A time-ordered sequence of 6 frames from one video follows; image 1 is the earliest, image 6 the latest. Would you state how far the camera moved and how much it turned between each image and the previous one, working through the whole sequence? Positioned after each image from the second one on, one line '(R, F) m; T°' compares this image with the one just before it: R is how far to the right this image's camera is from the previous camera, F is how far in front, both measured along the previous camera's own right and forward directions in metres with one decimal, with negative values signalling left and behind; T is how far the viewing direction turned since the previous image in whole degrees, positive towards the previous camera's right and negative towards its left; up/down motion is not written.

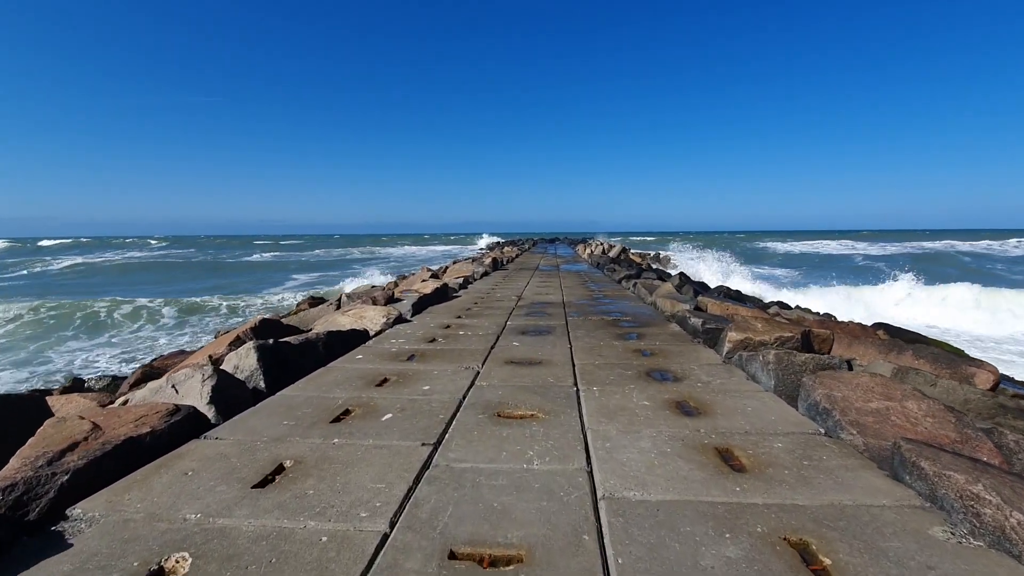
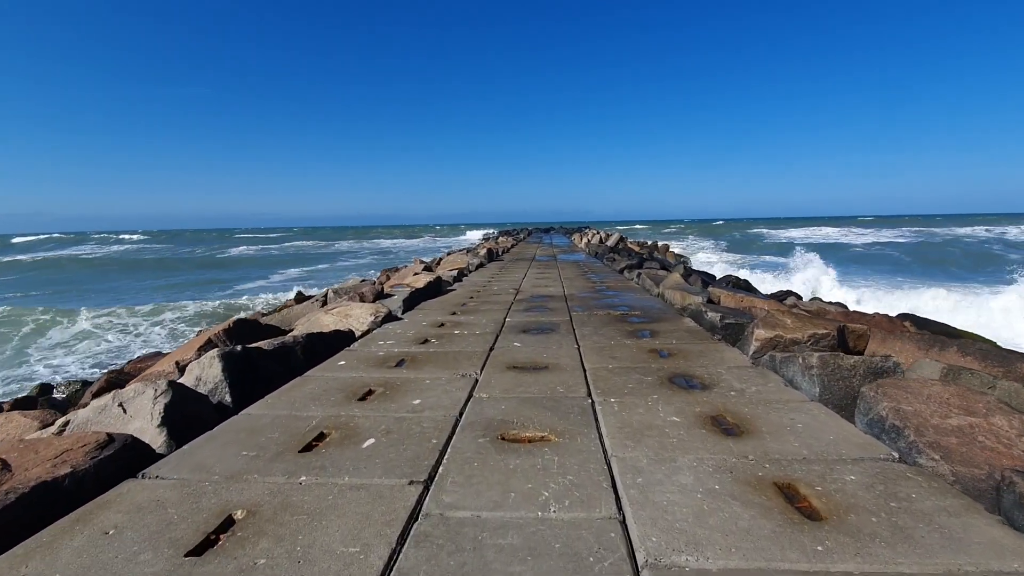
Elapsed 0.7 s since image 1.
(0.0, +0.5) m; +1°
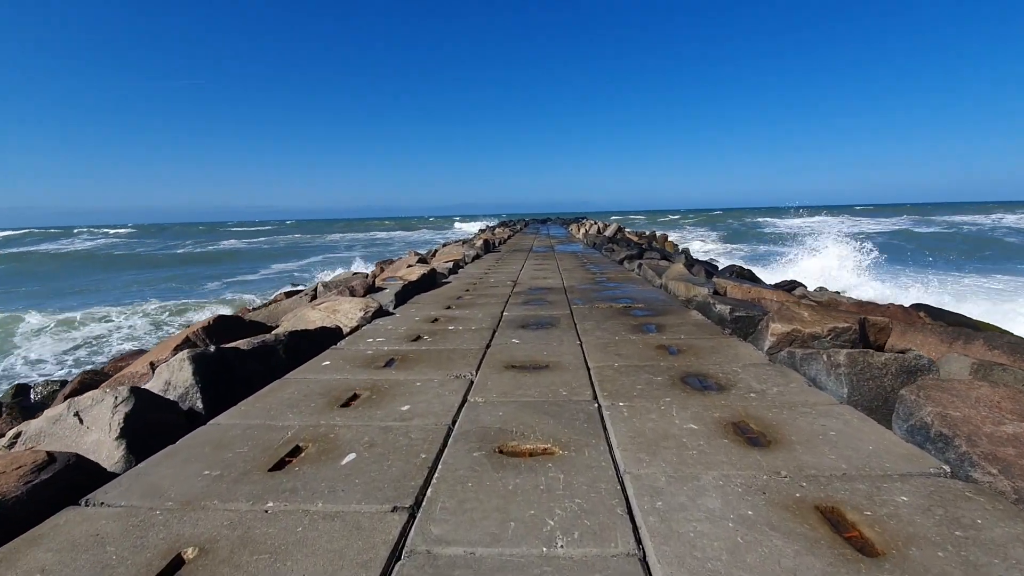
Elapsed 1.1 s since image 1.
(0.0, +0.3) m; 0°
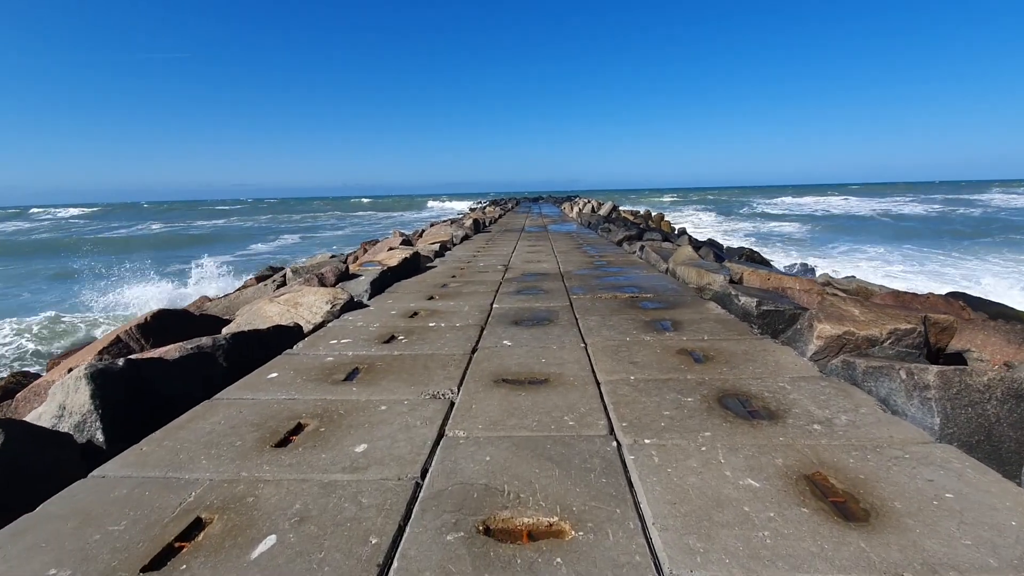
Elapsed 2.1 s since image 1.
(0.0, +0.7) m; +1°
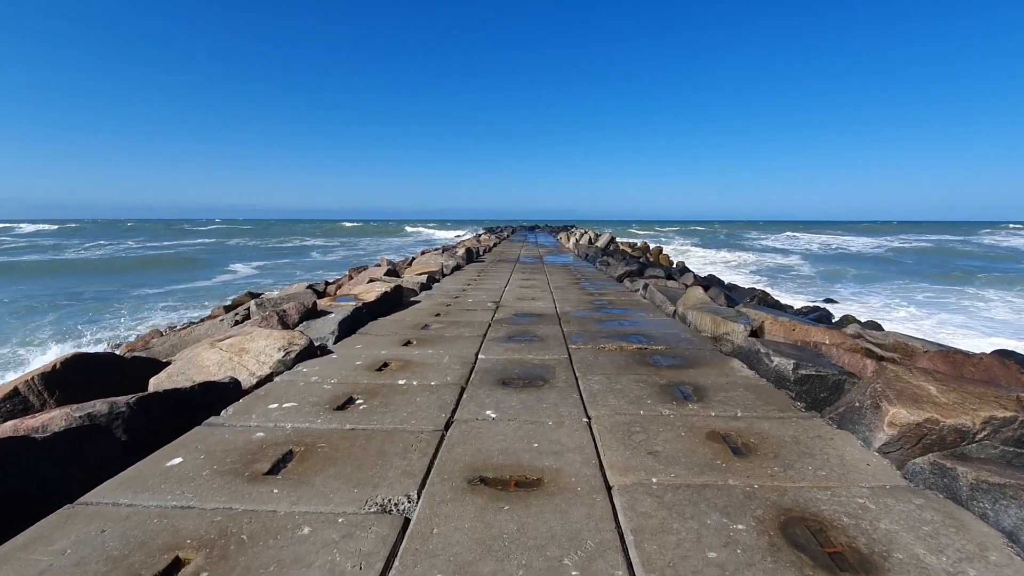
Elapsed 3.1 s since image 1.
(0.0, +0.7) m; +1°
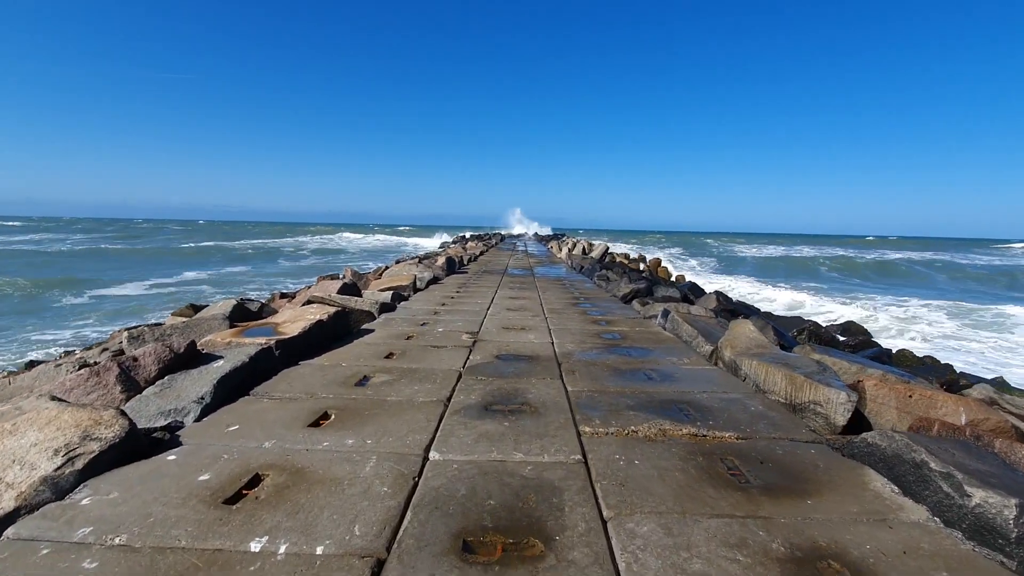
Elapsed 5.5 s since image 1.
(0.0, +1.7) m; +1°
